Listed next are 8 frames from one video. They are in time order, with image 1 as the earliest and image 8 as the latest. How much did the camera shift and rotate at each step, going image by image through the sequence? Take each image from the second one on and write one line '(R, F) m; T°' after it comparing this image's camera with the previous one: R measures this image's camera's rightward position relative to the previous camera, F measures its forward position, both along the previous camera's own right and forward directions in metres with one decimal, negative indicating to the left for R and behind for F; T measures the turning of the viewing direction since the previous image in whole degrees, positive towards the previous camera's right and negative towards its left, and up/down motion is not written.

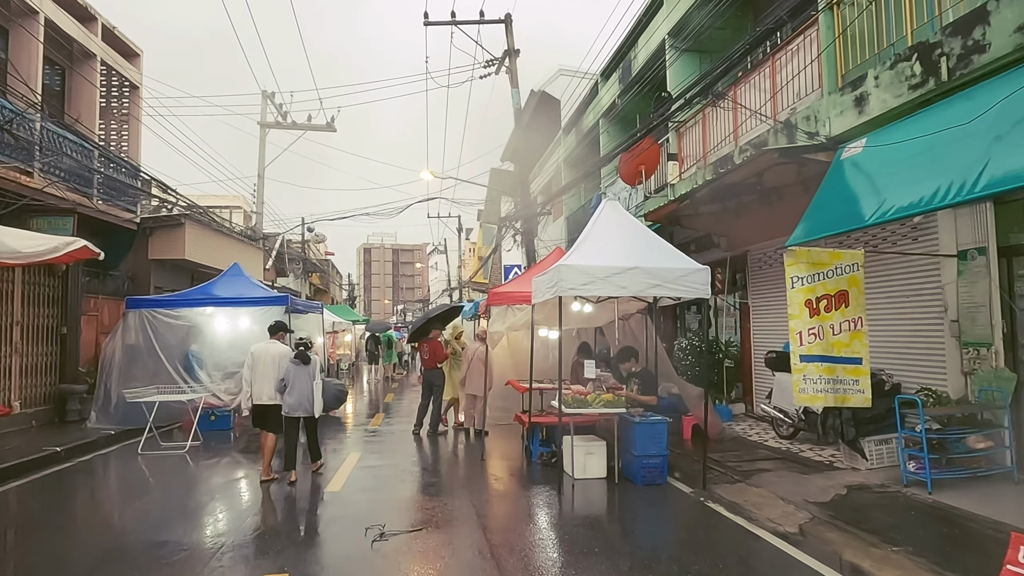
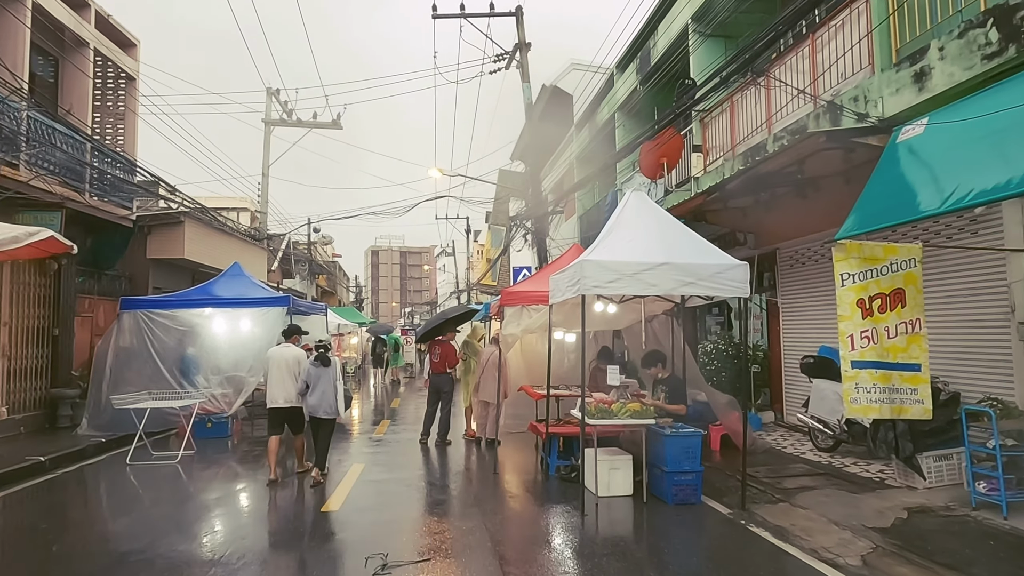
(-0.1, +0.7) m; -1°
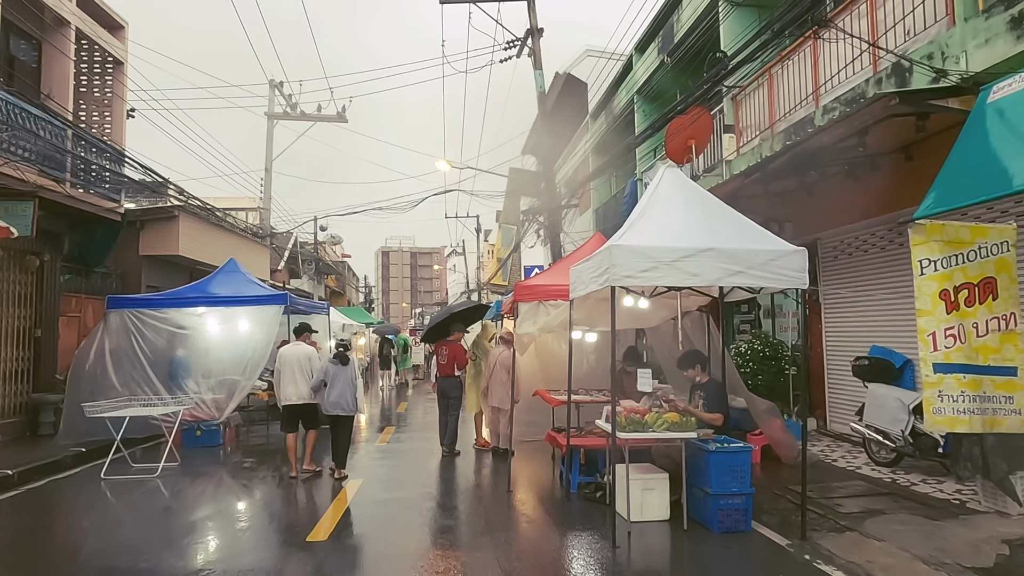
(0.0, +0.9) m; -1°
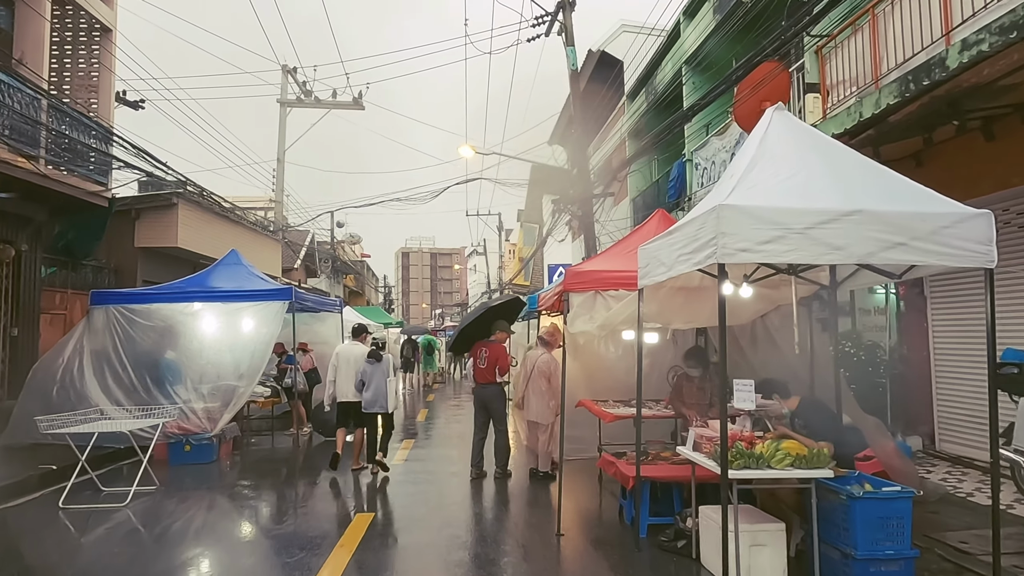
(-0.2, +1.5) m; -2°
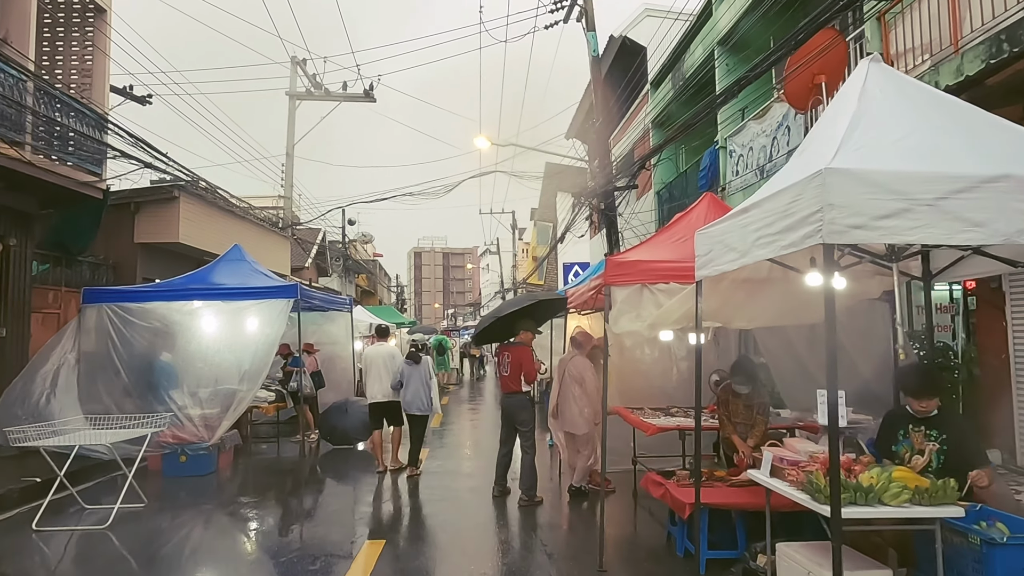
(-0.1, +0.8) m; -1°
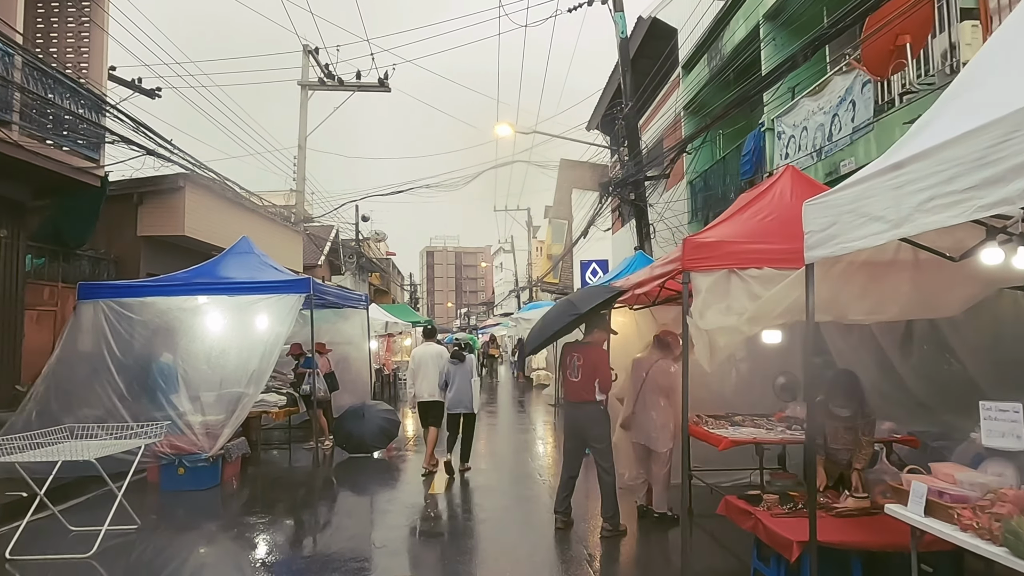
(-0.3, +0.9) m; -1°
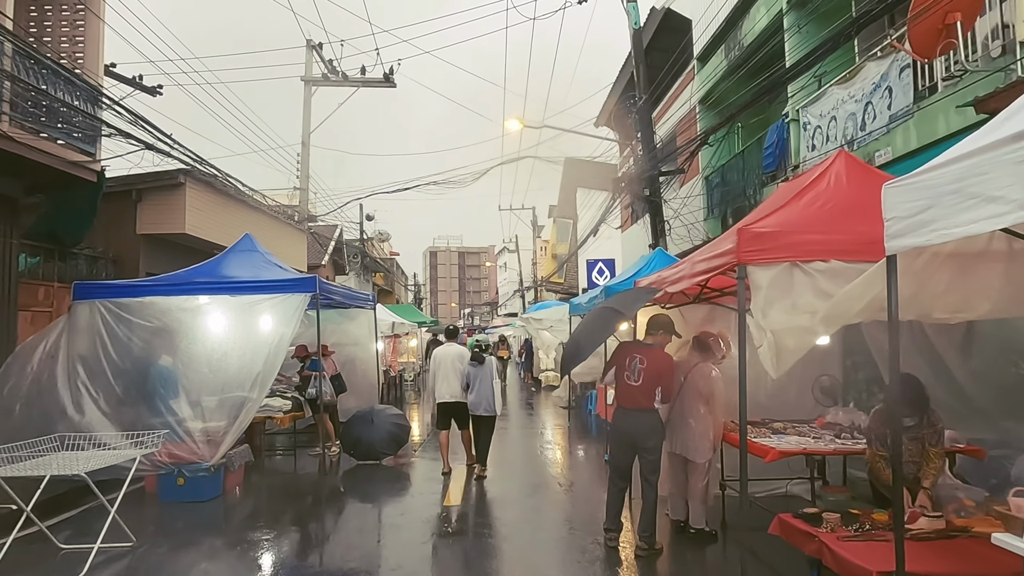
(-0.2, +0.4) m; 0°
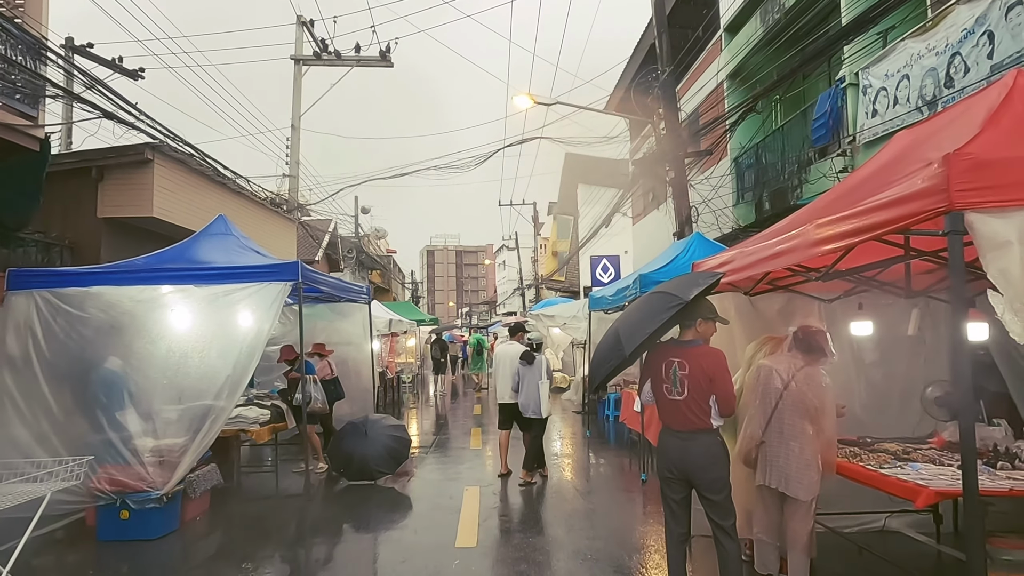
(-0.2, +1.4) m; 0°
